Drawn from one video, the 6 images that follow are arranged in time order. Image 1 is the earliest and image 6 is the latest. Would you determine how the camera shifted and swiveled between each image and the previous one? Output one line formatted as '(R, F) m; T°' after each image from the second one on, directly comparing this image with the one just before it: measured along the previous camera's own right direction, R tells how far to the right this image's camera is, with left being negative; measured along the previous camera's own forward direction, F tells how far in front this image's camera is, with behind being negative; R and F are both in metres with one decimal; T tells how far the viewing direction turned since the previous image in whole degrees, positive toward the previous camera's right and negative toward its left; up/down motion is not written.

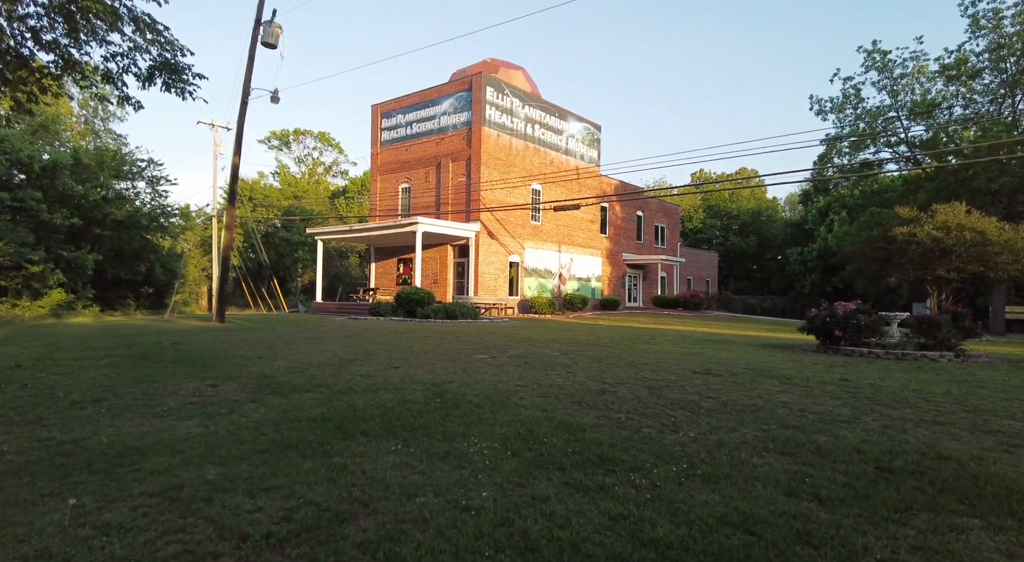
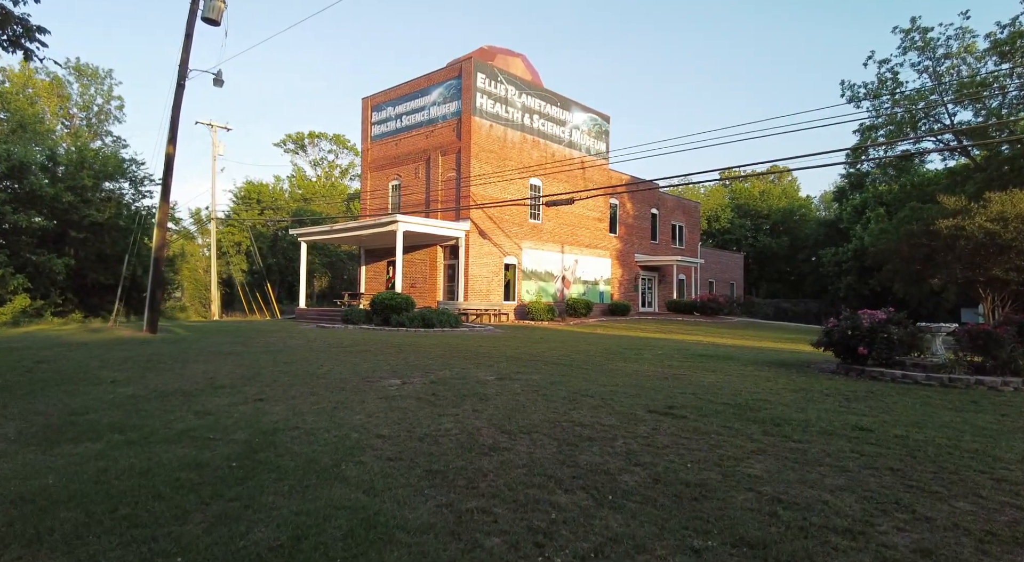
(+1.6, +2.4) m; -3°
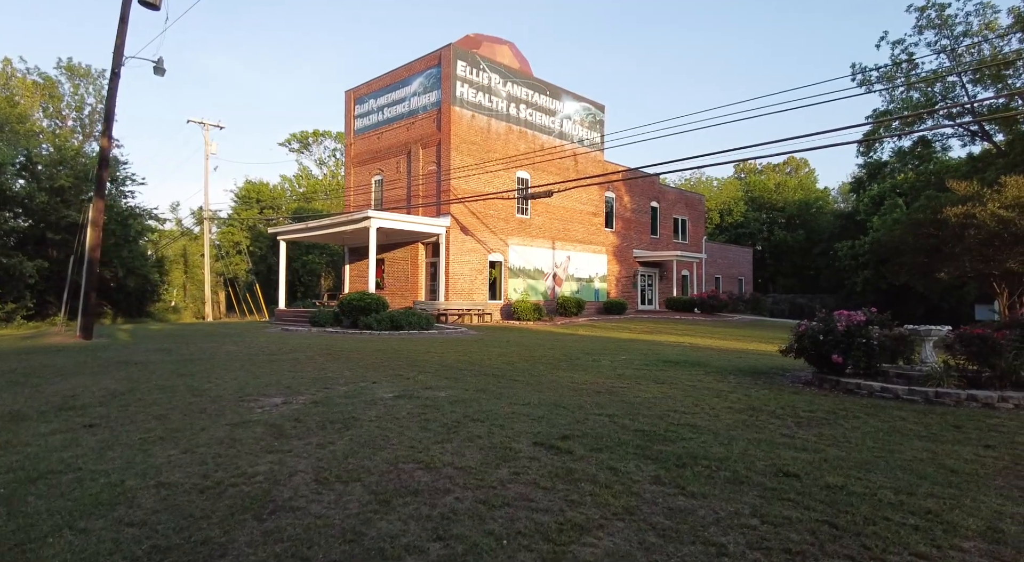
(+1.4, +1.2) m; -2°
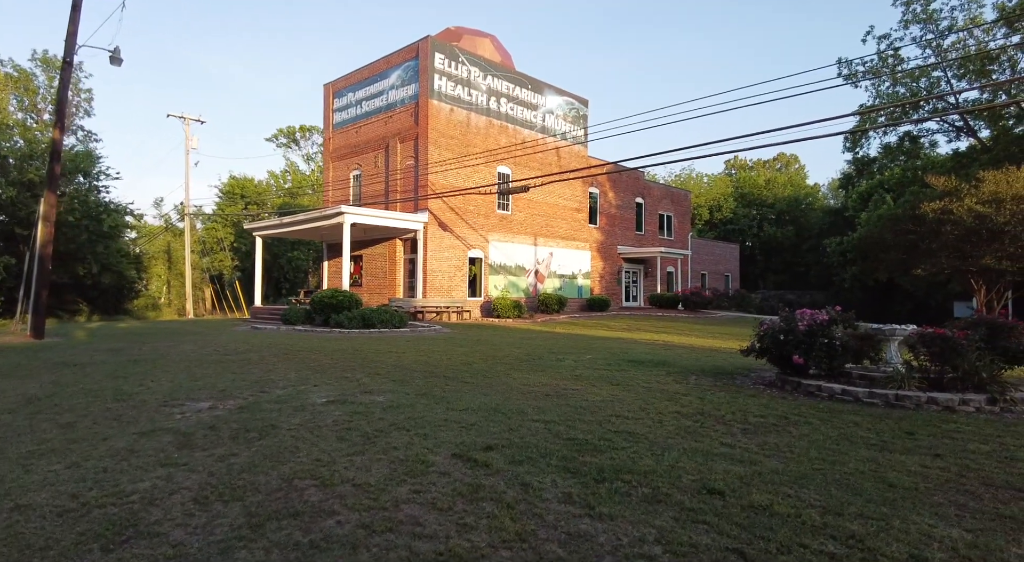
(+0.6, +0.4) m; +1°
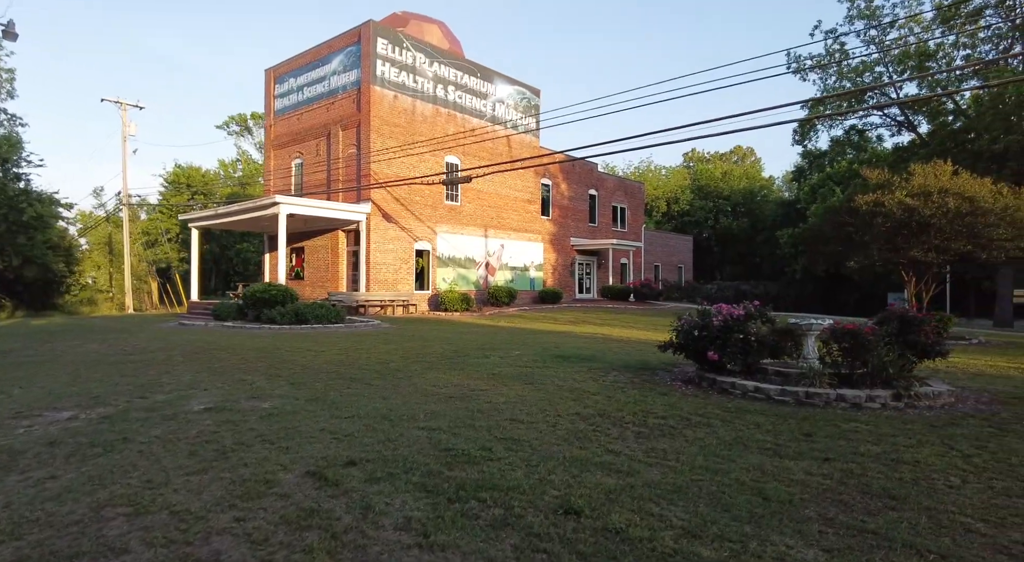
(+0.8, +0.4) m; +3°
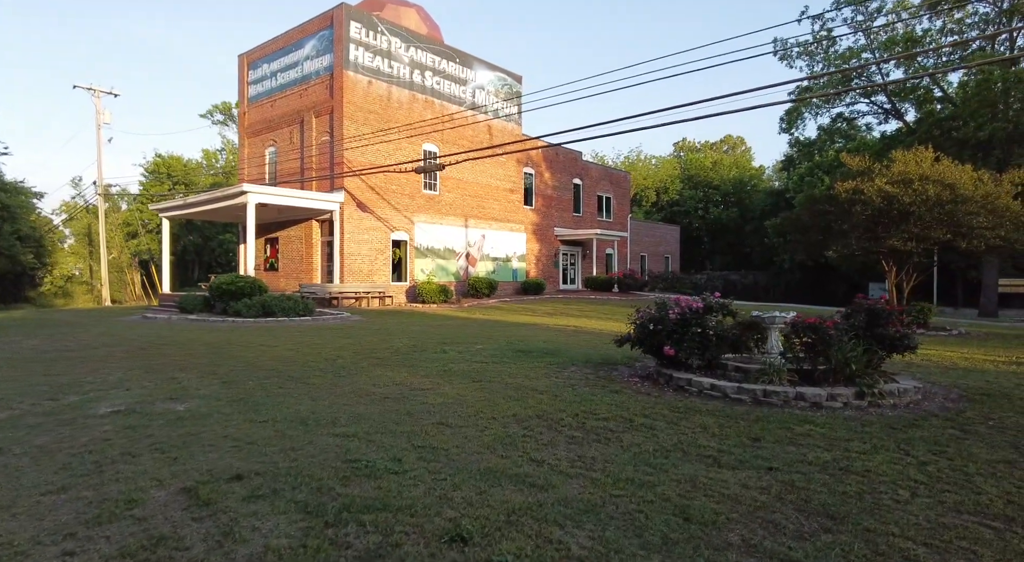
(+0.6, +0.5) m; +1°
